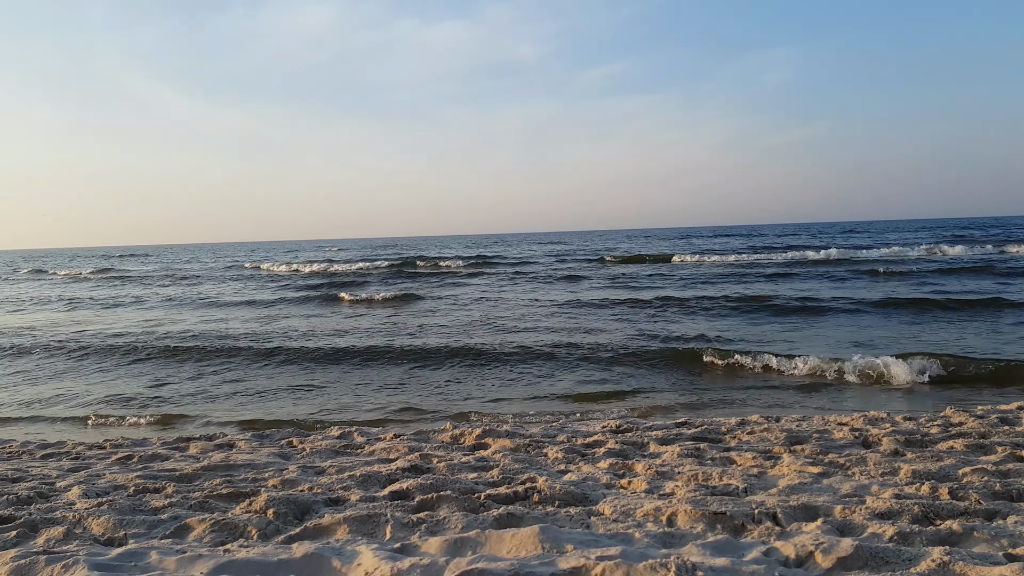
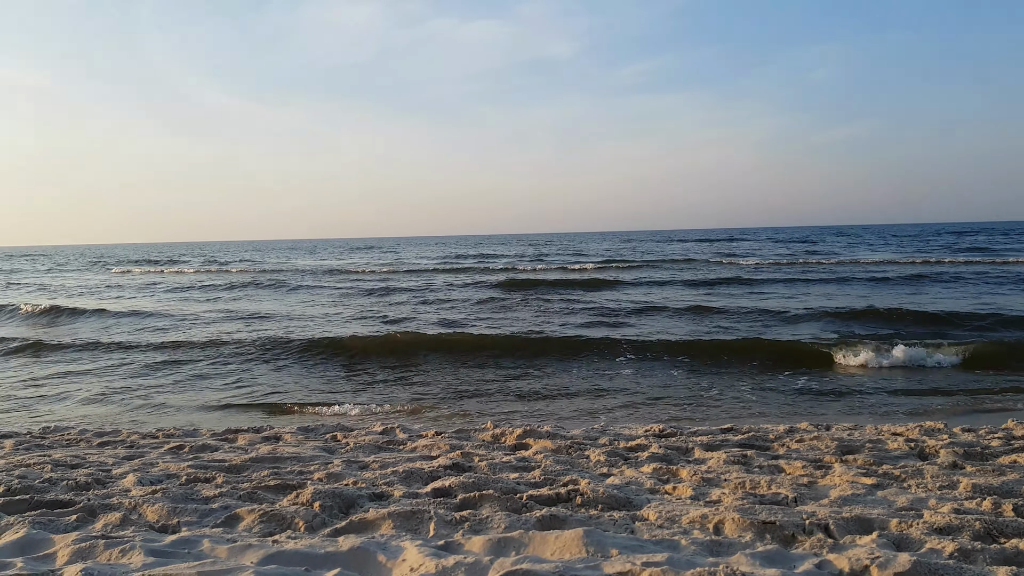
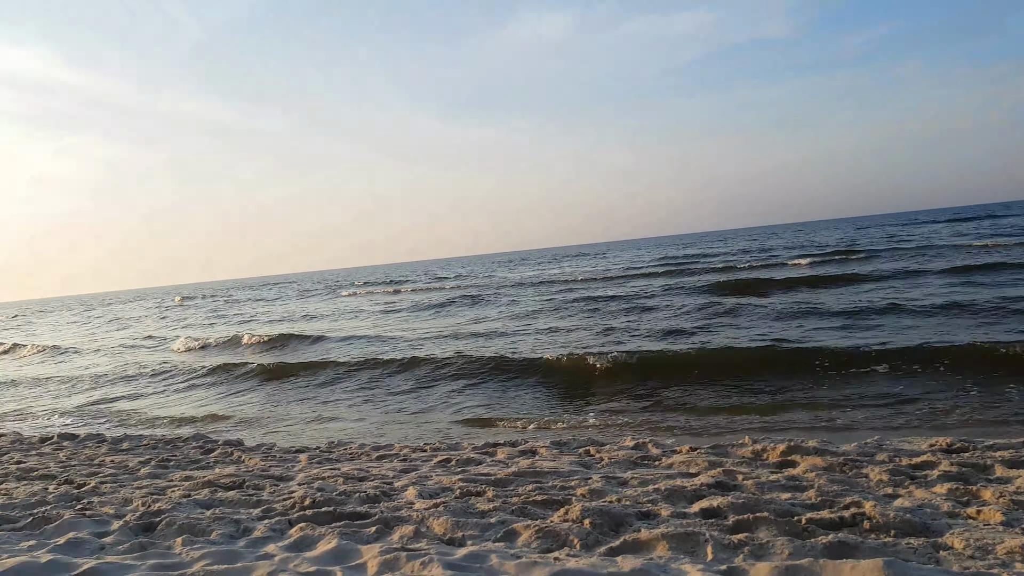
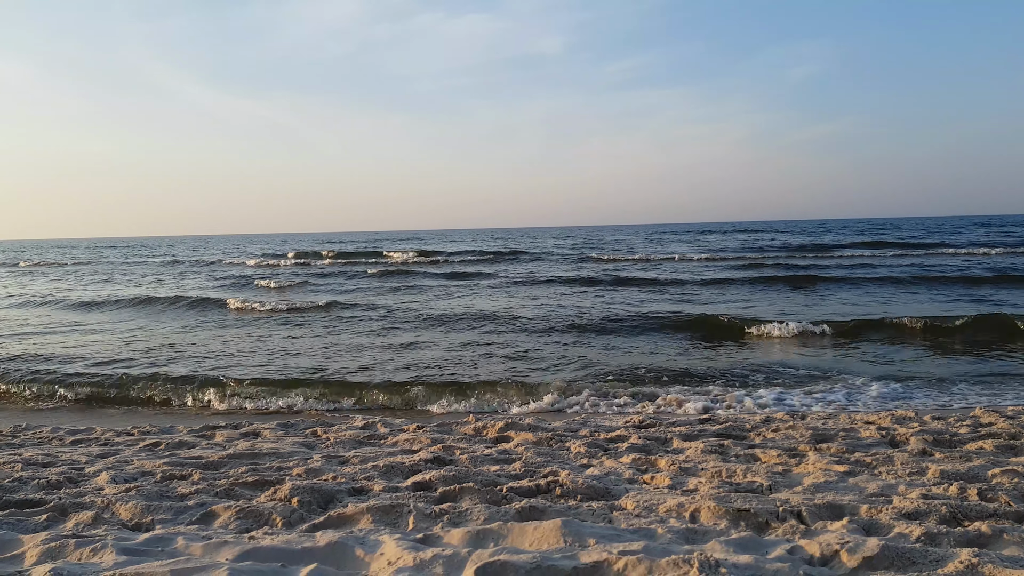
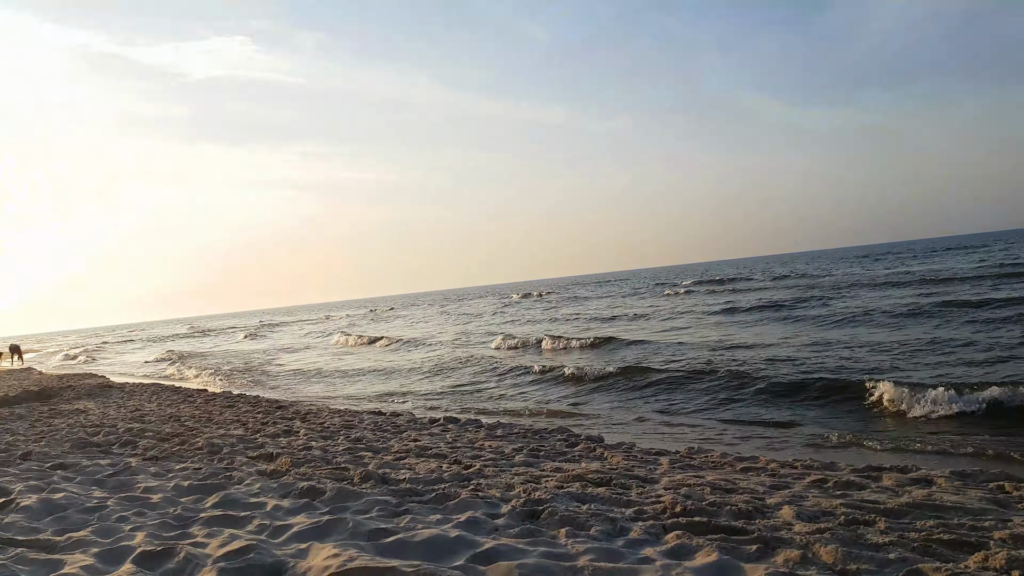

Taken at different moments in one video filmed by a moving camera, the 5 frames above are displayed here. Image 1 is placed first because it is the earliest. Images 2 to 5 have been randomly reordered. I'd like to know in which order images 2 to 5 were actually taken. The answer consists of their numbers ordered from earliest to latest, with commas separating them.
4, 2, 3, 5
